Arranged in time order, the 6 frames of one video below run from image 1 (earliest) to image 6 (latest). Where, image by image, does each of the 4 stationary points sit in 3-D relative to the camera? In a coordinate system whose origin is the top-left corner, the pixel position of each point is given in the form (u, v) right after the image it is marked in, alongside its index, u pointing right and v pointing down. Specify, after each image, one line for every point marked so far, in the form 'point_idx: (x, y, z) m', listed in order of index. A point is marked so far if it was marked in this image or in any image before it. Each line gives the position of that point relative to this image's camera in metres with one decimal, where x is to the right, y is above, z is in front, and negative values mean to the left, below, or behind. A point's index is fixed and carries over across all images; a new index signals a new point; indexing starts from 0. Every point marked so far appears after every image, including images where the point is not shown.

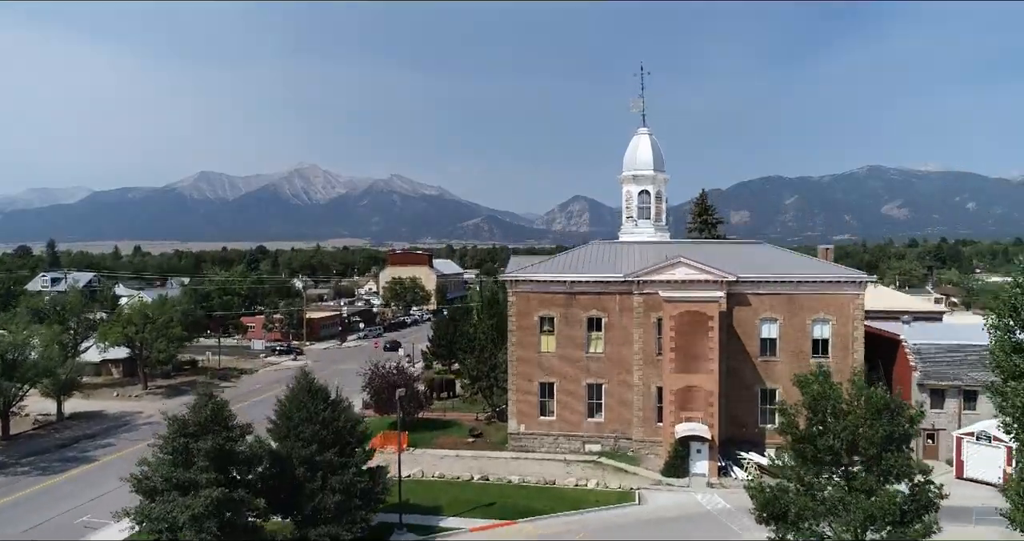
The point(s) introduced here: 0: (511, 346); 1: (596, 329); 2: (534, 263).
0: (0.0, -1.8, +15.4) m
1: (+1.9, -1.3, +15.2) m
2: (+0.5, +0.2, +16.5) m
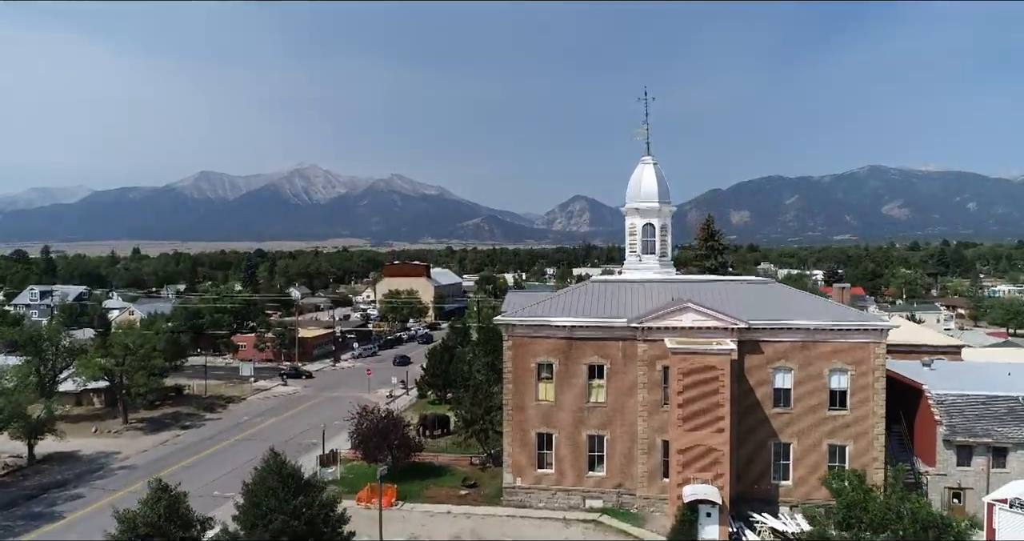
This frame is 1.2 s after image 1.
0: (-0.1, -2.7, +14.4) m
1: (+1.8, -2.3, +14.2) m
2: (+0.4, -0.8, +15.5) m
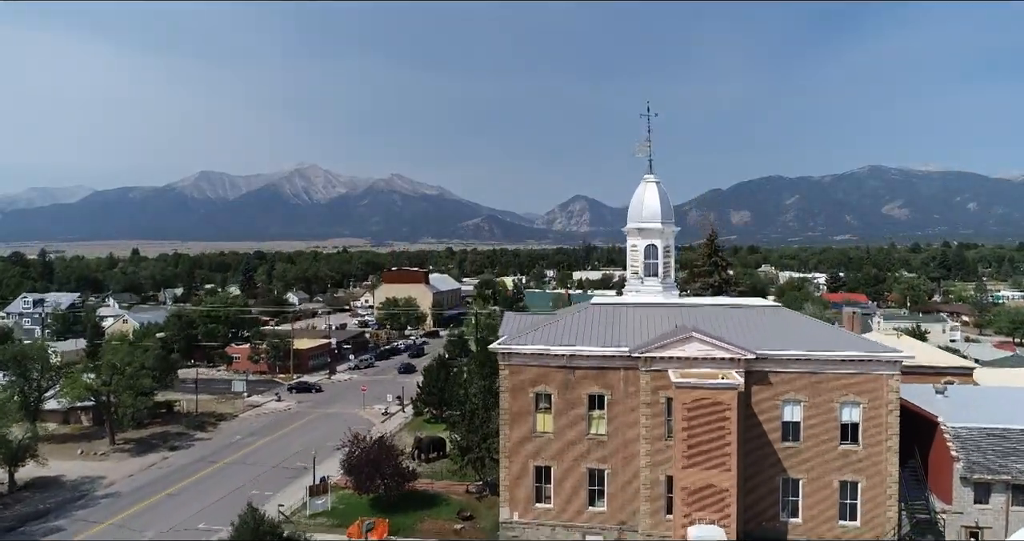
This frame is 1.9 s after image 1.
0: (-0.2, -3.2, +13.9) m
1: (+1.8, -2.8, +13.6) m
2: (+0.4, -1.3, +14.9) m
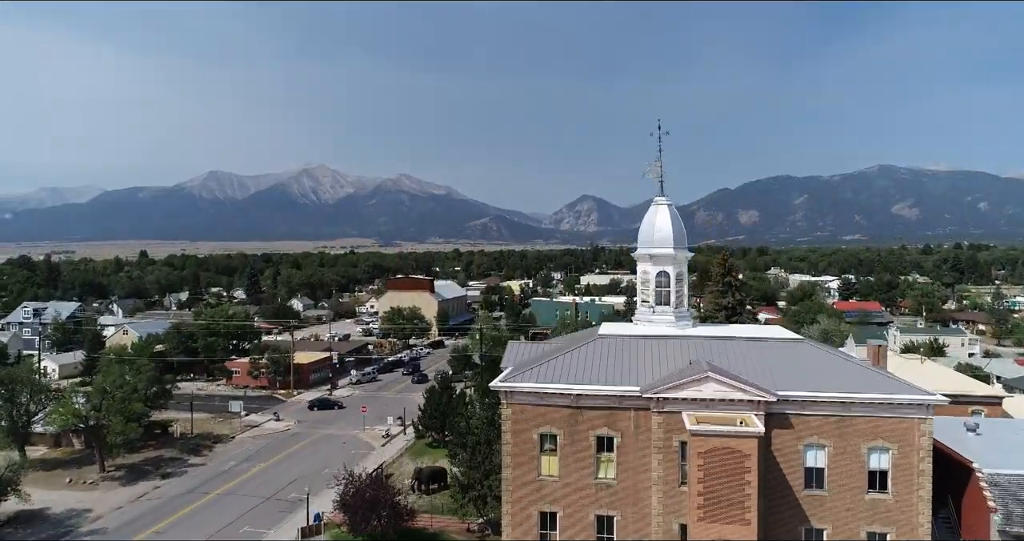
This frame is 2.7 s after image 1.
0: (-0.1, -3.9, +13.0) m
1: (+1.8, -3.5, +12.8) m
2: (+0.4, -2.0, +14.1) m
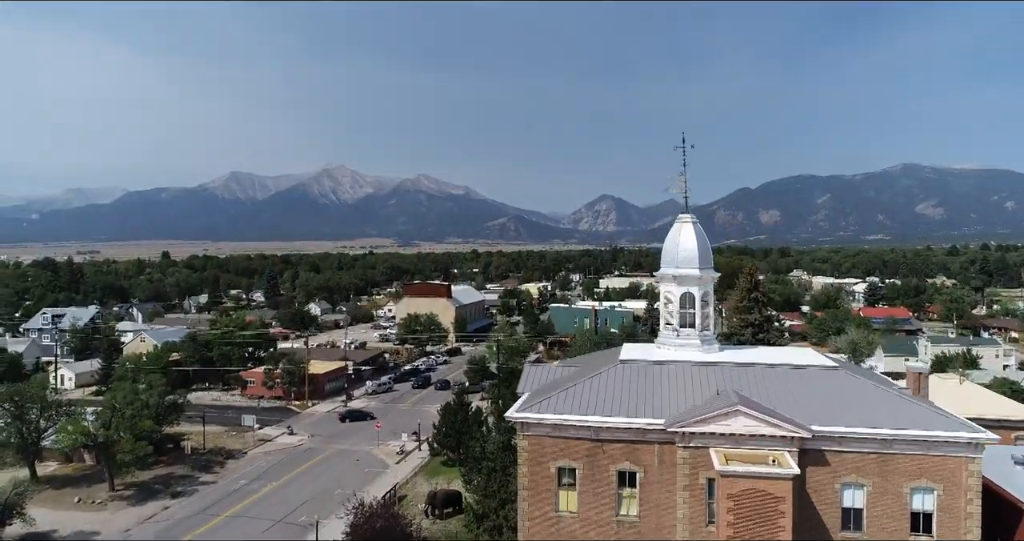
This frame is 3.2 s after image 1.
0: (+0.2, -4.3, +12.4) m
1: (+2.1, -3.9, +12.0) m
2: (+0.8, -2.4, +13.4) m
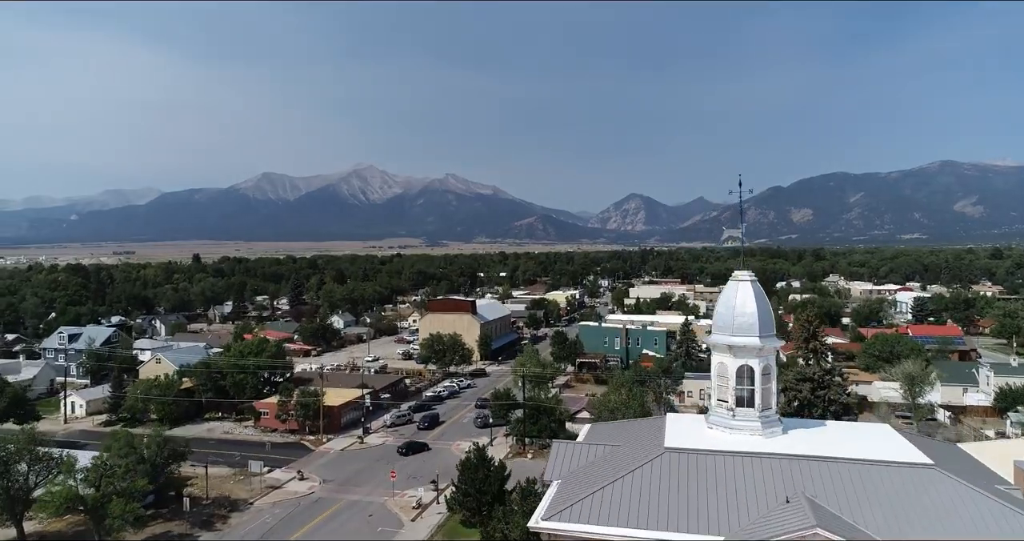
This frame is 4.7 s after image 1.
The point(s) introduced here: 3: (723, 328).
0: (+0.6, -5.6, +10.3) m
1: (+2.5, -5.2, +9.9) m
2: (+1.2, -3.7, +11.3) m
3: (+3.9, -1.1, +12.3) m
